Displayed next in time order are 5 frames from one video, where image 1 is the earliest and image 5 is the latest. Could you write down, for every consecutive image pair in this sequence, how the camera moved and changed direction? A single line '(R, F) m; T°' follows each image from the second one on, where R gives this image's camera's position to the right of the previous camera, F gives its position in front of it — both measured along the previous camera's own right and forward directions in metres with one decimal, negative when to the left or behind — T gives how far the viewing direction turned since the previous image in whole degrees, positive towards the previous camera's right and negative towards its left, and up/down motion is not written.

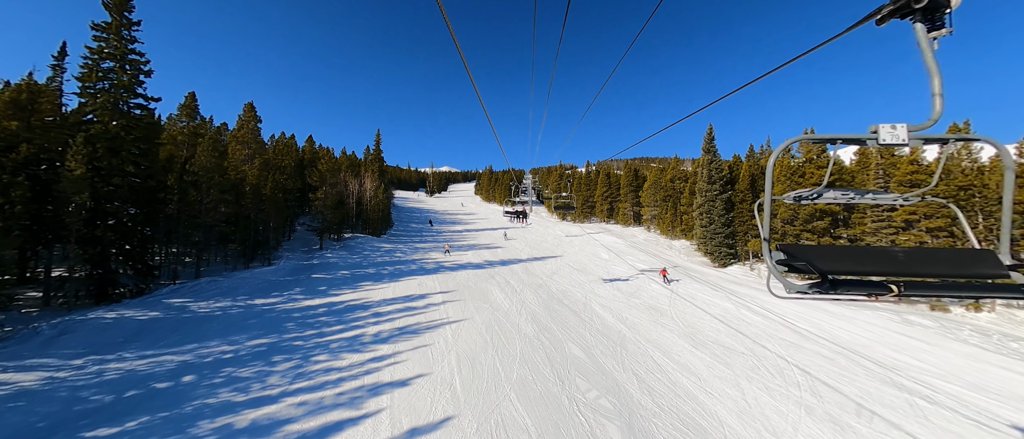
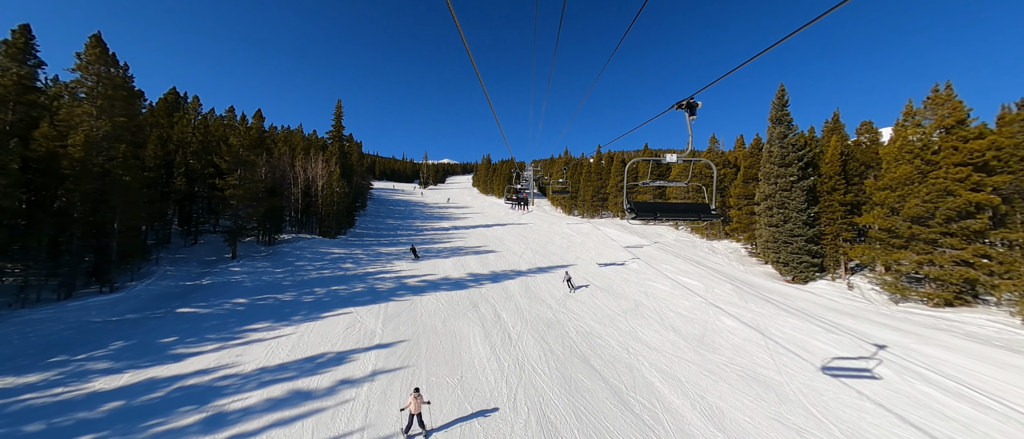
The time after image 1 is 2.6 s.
(+0.3, +7.9) m; 0°
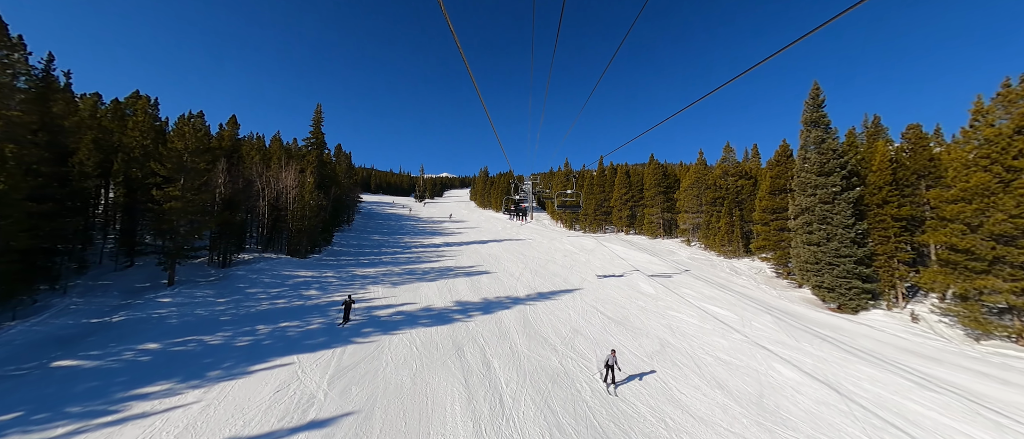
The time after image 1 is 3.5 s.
(+0.2, +3.0) m; 0°
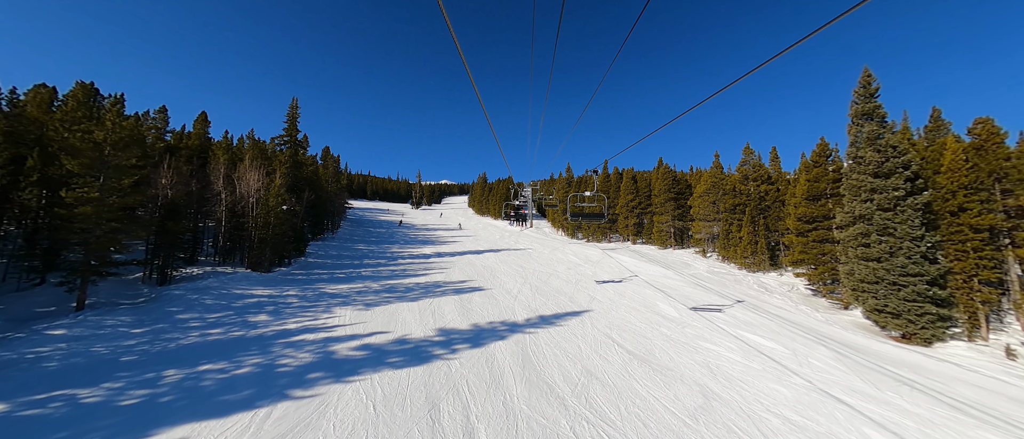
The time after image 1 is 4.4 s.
(+0.1, +2.9) m; 0°
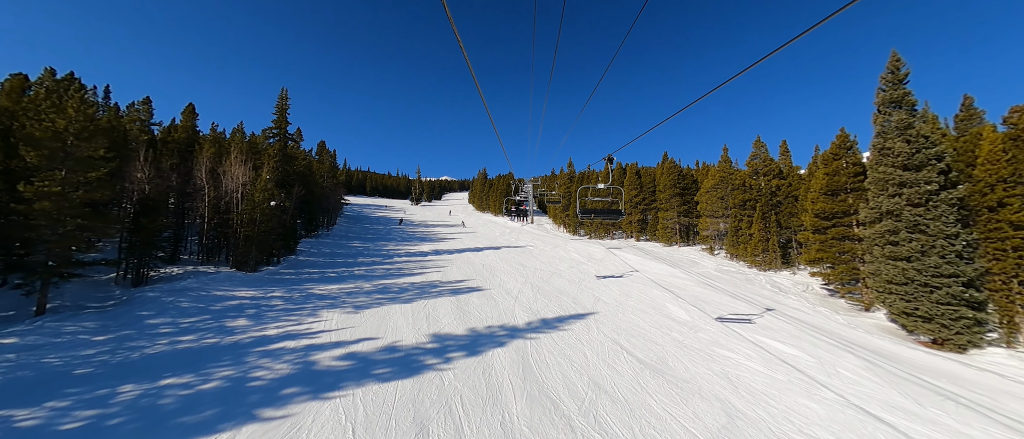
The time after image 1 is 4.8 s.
(0.0, +1.1) m; 0°
